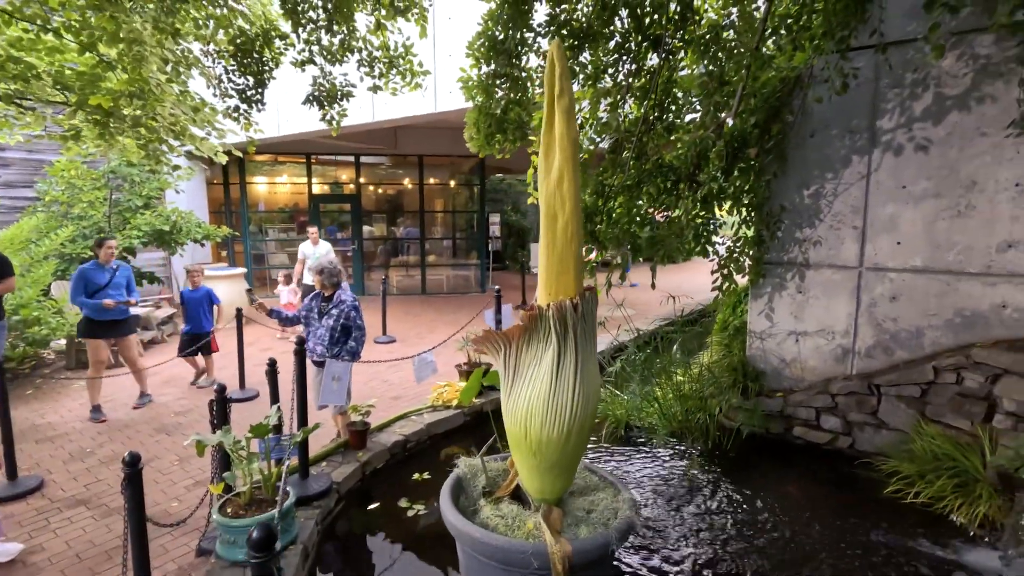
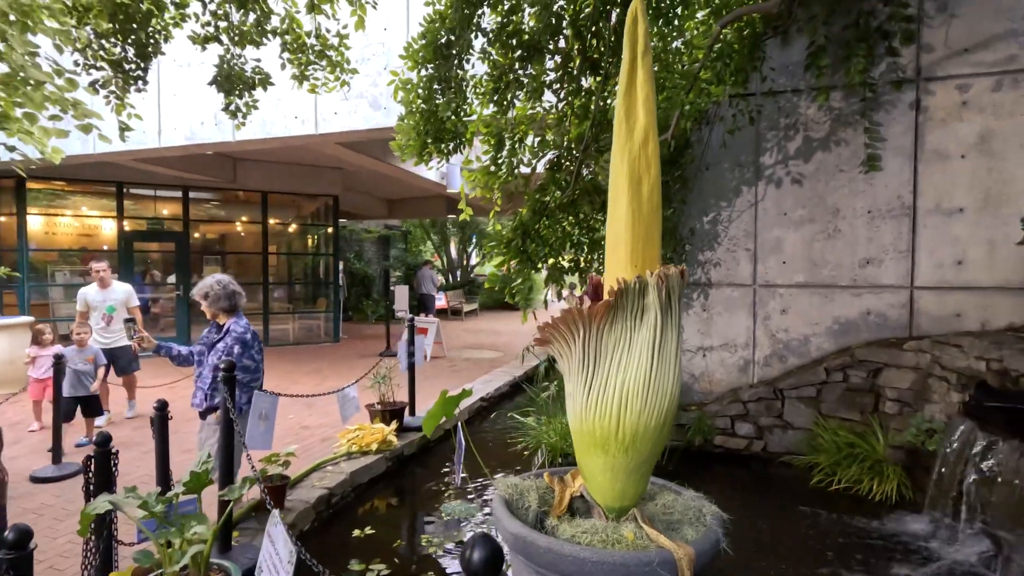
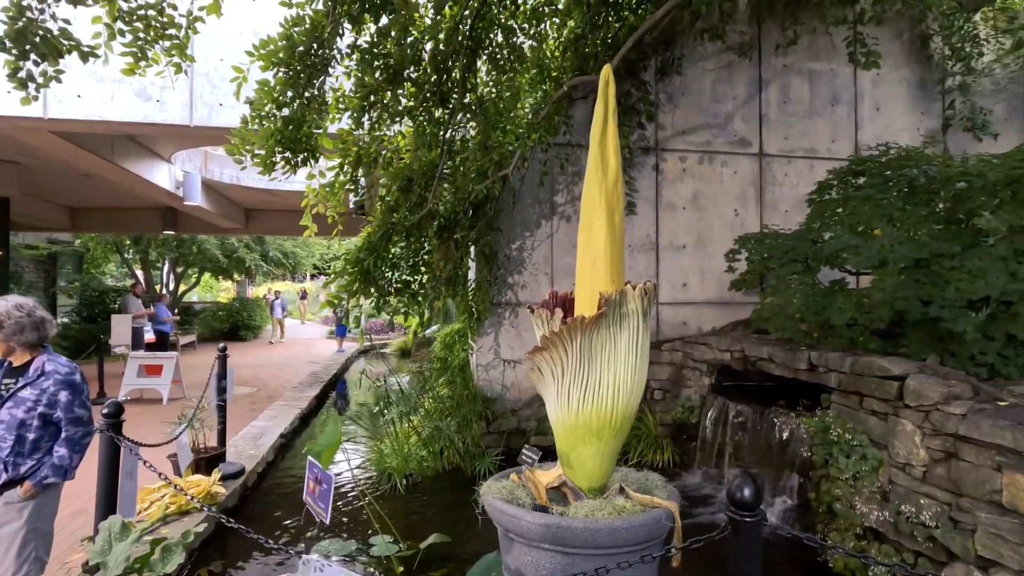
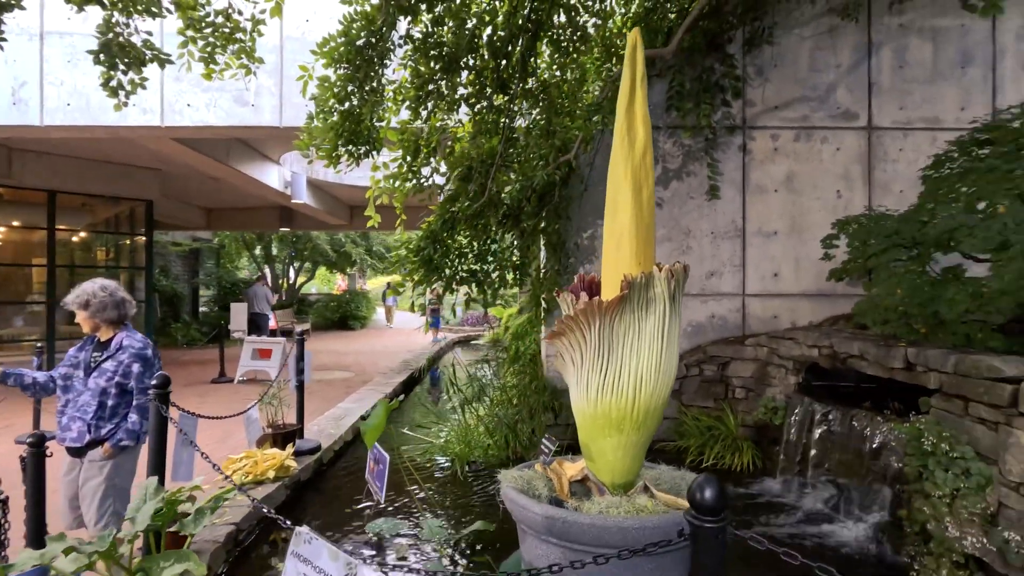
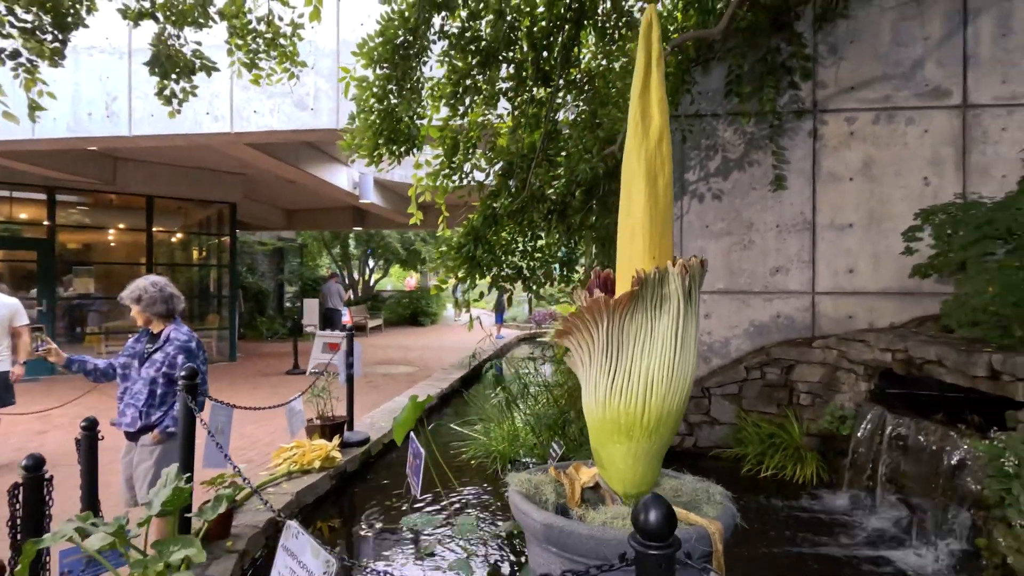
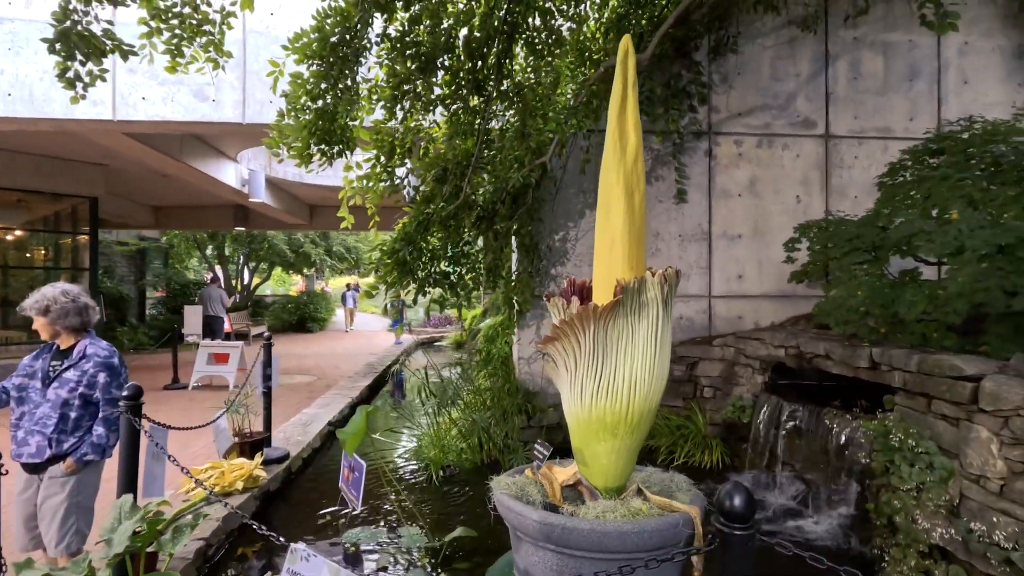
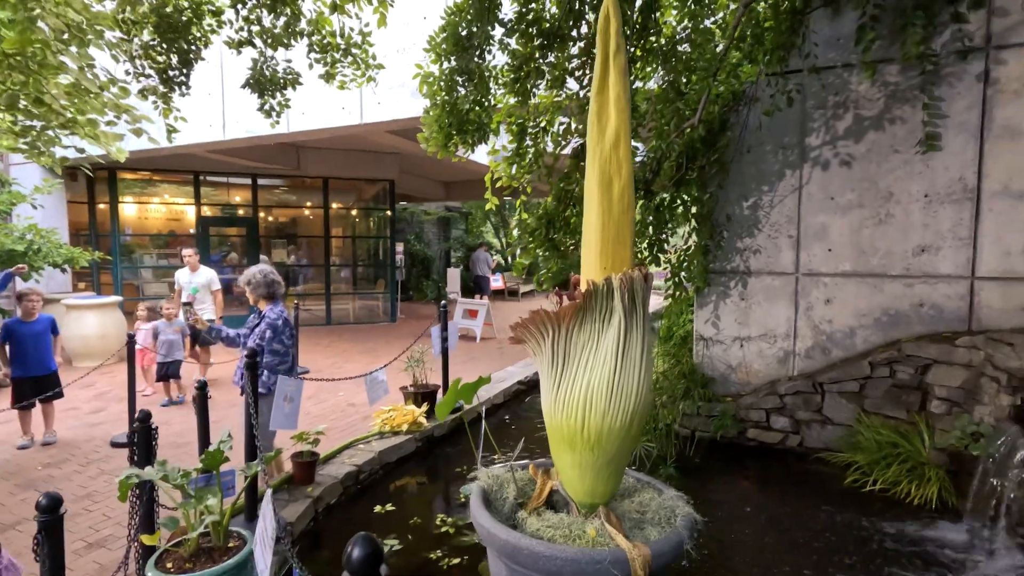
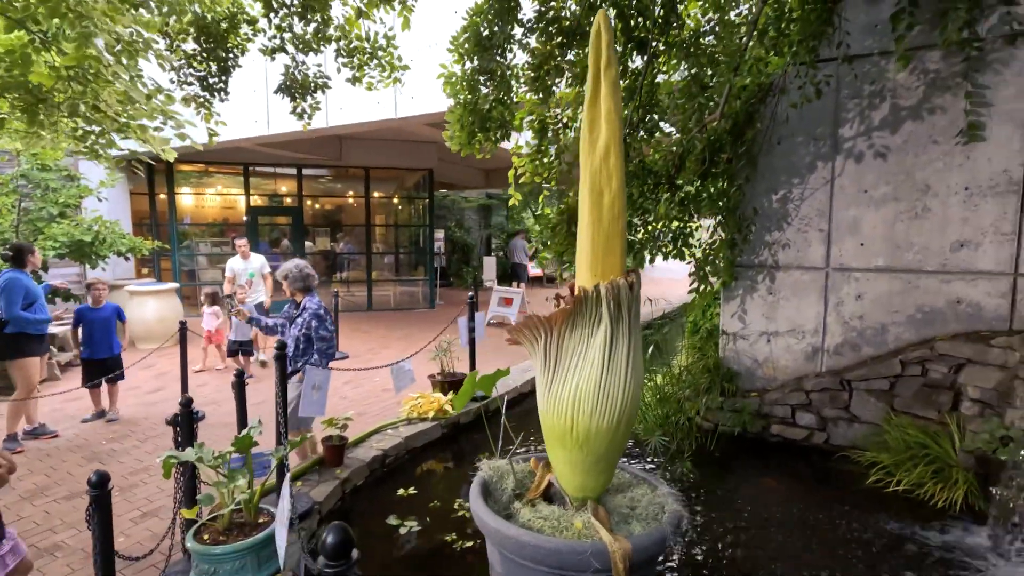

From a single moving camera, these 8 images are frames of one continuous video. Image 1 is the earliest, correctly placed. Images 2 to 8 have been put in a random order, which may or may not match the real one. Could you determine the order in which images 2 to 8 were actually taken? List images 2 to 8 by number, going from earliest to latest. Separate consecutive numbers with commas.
8, 7, 2, 5, 4, 6, 3
